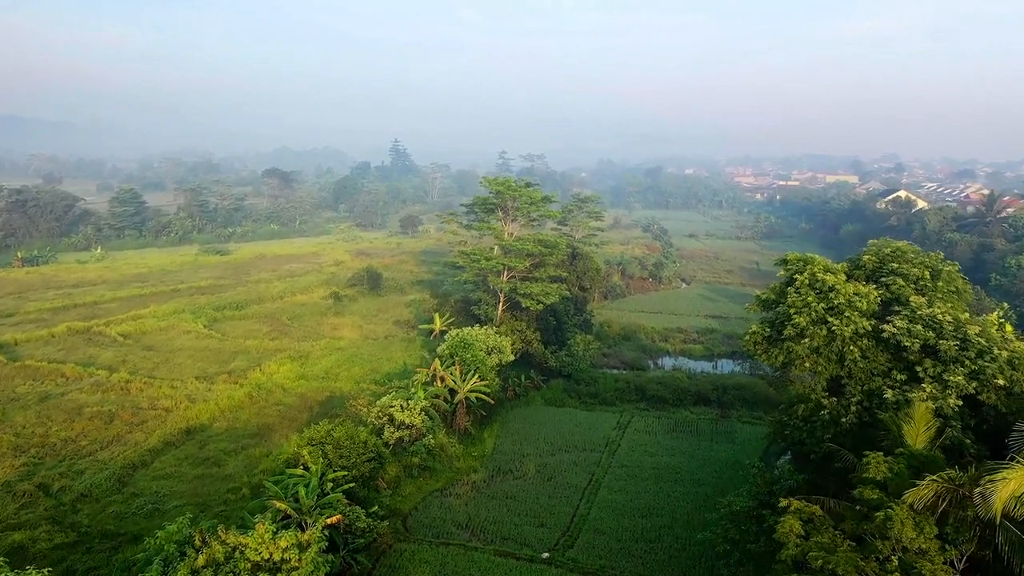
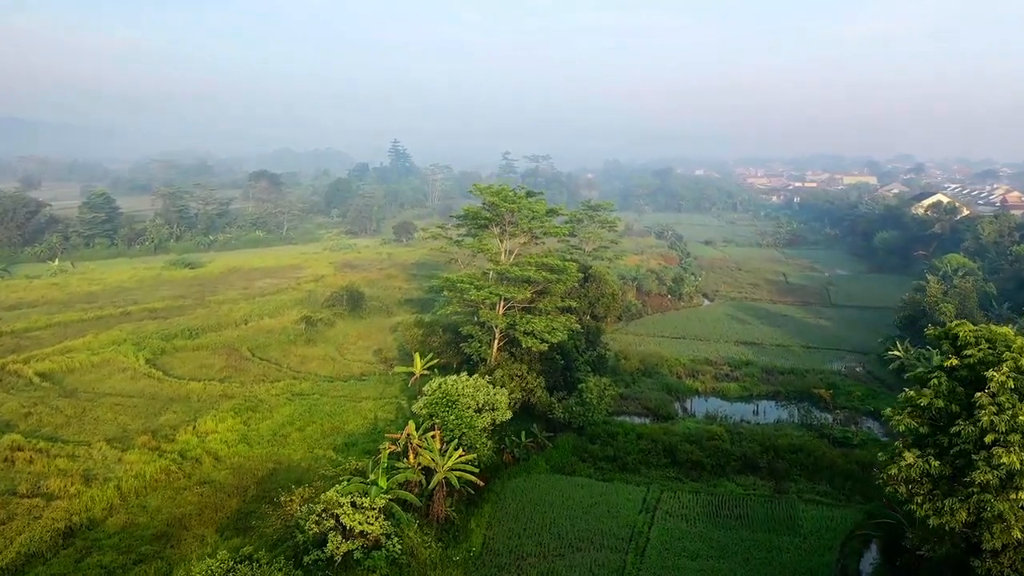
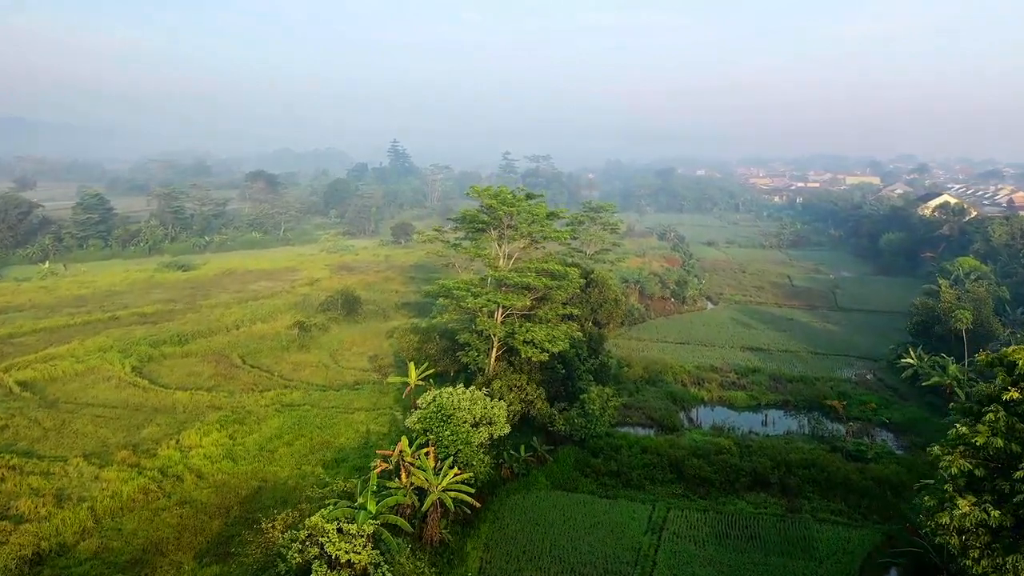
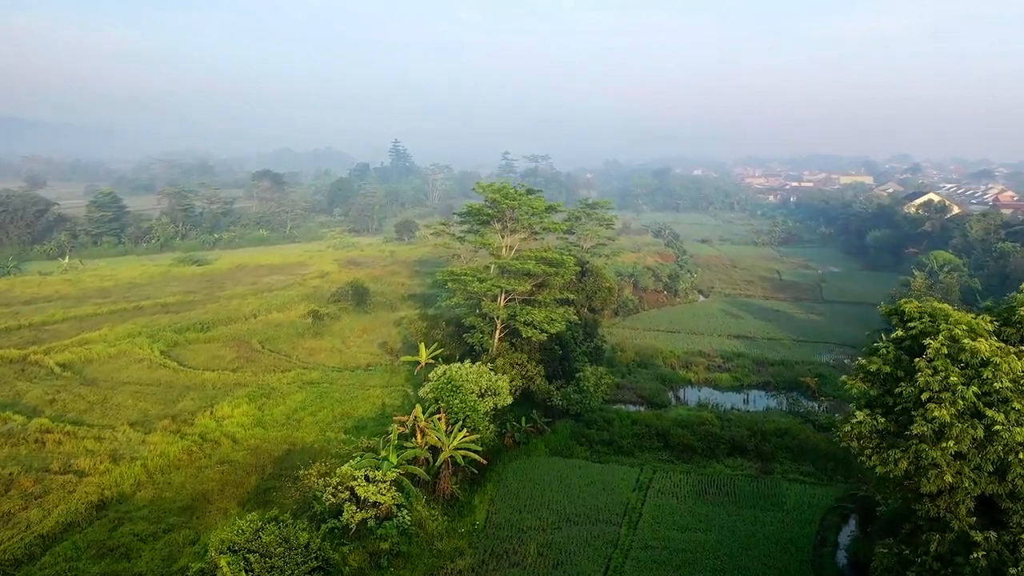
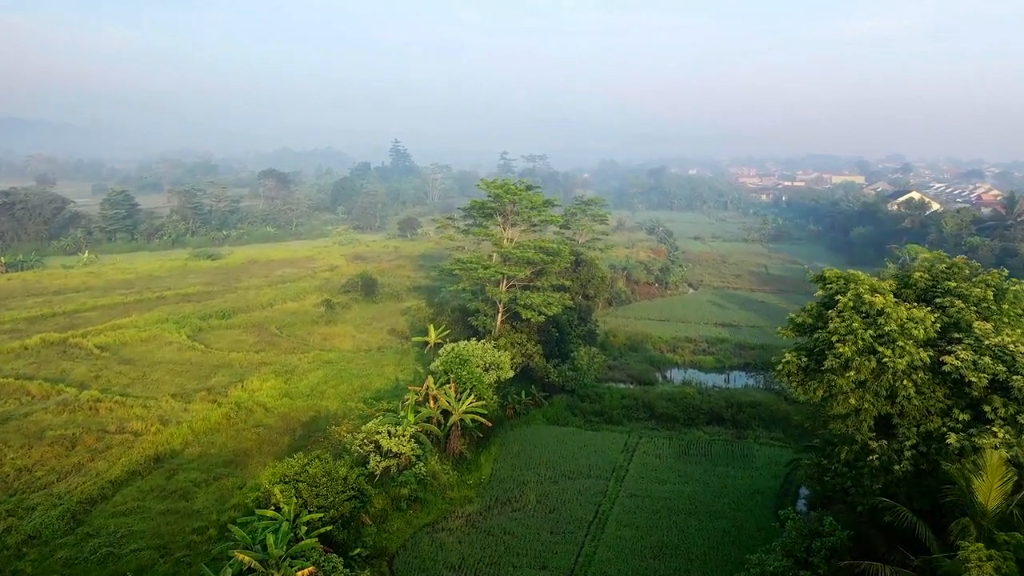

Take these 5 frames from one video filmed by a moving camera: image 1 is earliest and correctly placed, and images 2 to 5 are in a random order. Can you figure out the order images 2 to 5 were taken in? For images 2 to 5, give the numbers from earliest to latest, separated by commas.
5, 4, 2, 3
